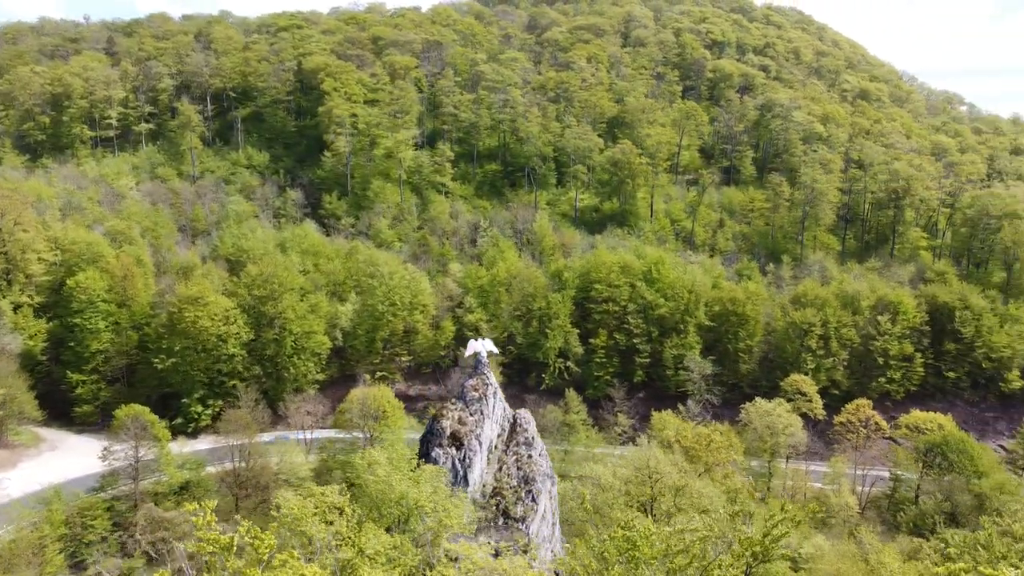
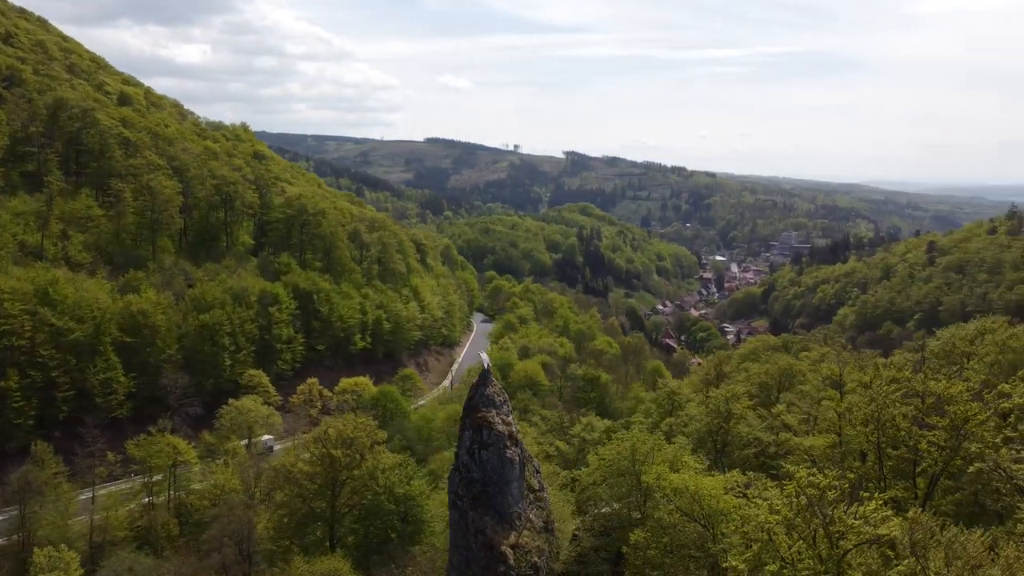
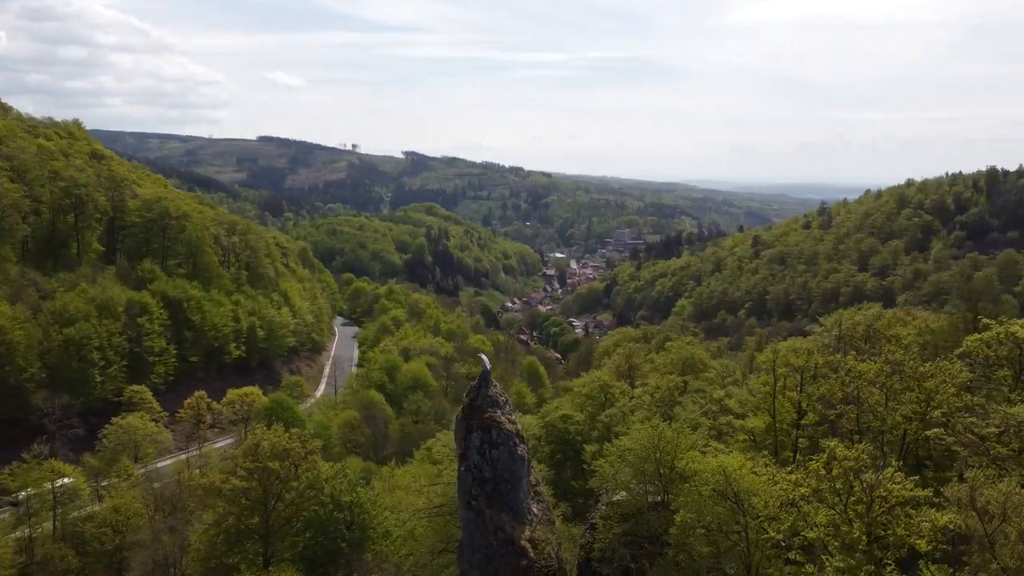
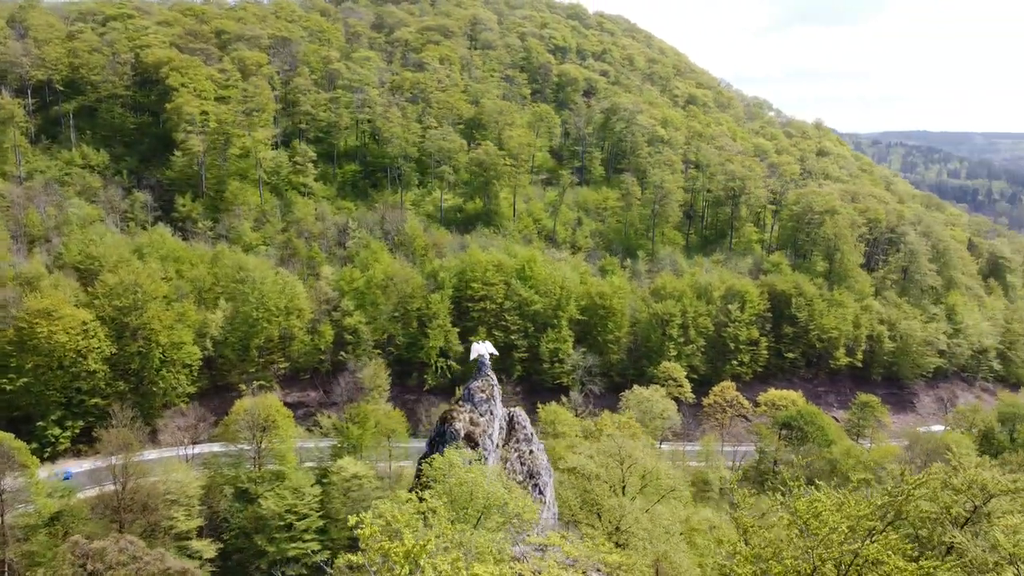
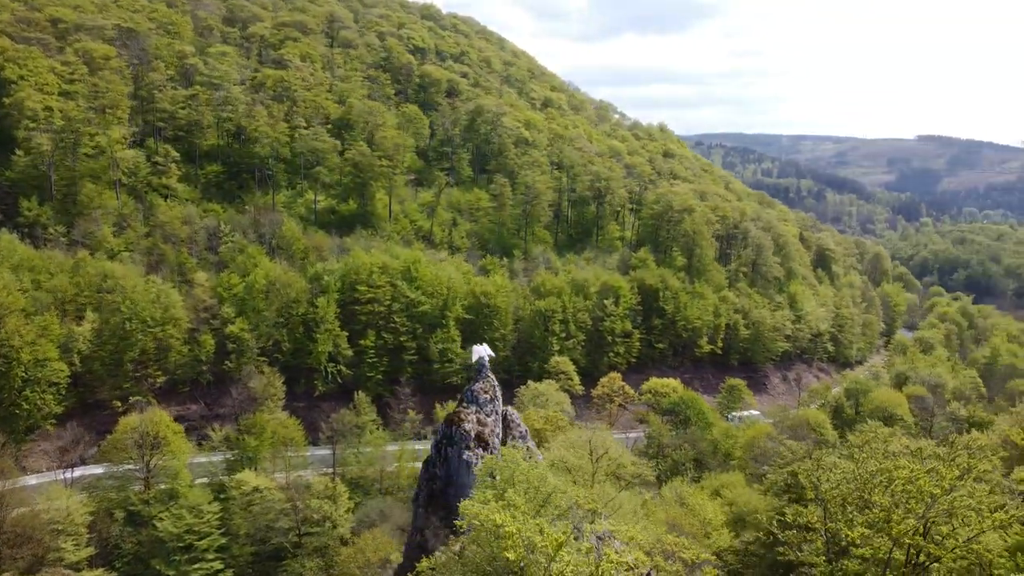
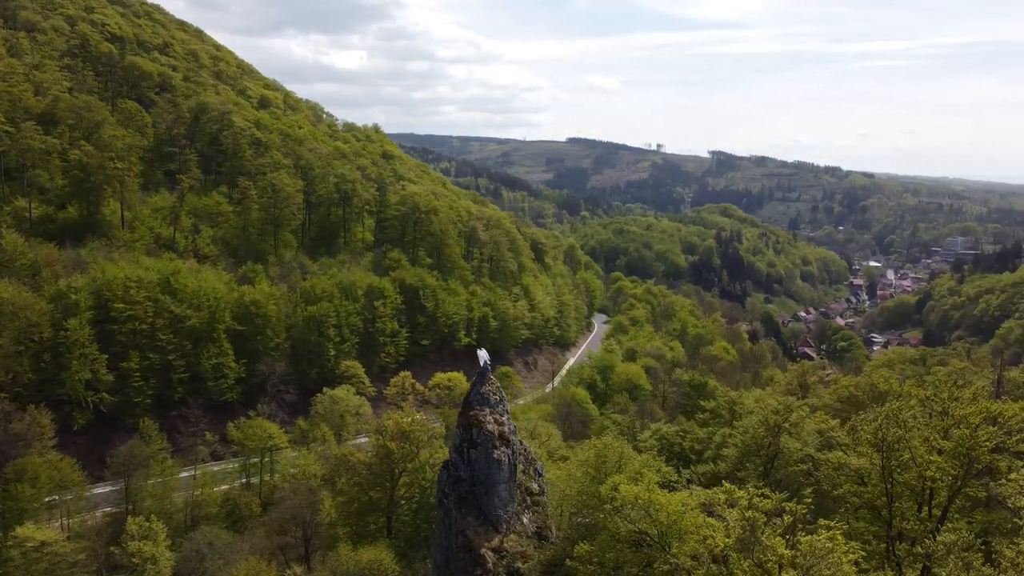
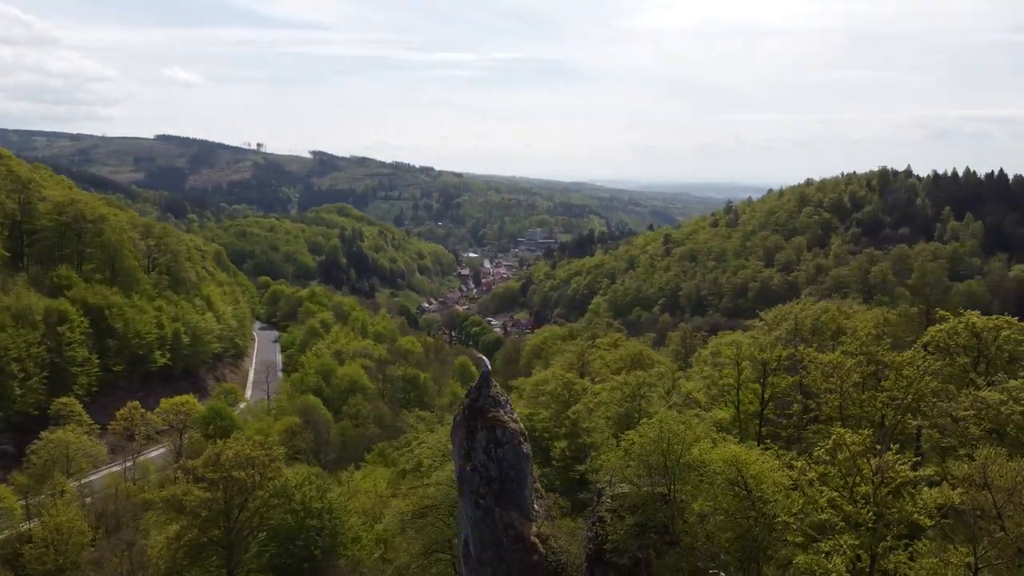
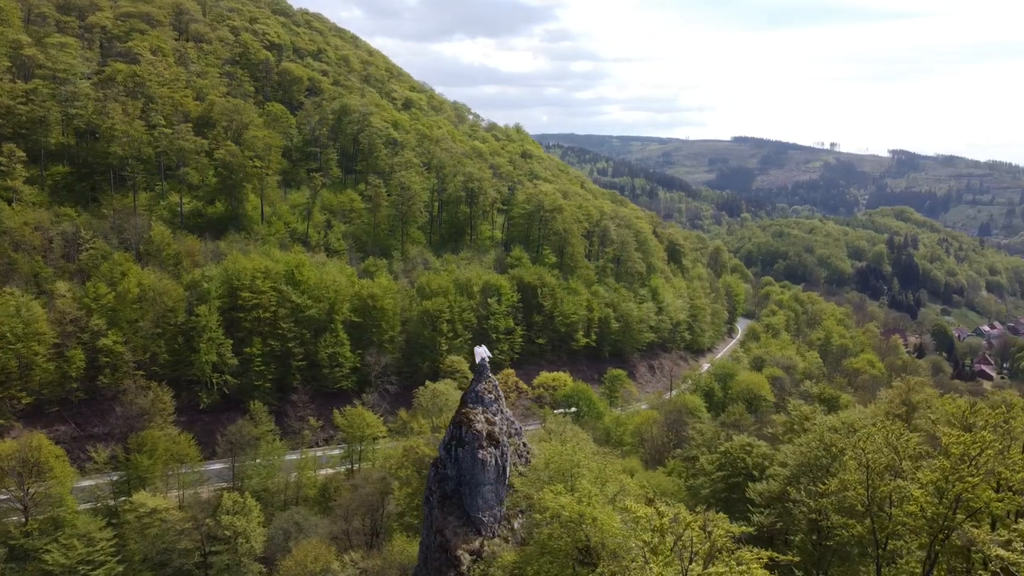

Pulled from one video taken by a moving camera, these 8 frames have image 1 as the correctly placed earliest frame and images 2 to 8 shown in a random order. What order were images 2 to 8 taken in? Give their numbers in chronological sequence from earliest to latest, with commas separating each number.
4, 5, 8, 6, 2, 3, 7
